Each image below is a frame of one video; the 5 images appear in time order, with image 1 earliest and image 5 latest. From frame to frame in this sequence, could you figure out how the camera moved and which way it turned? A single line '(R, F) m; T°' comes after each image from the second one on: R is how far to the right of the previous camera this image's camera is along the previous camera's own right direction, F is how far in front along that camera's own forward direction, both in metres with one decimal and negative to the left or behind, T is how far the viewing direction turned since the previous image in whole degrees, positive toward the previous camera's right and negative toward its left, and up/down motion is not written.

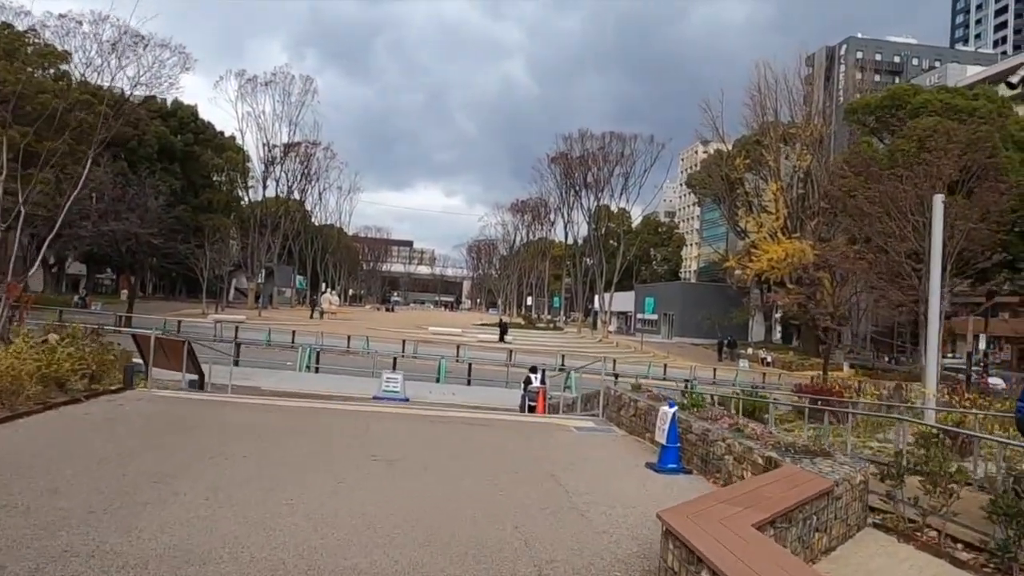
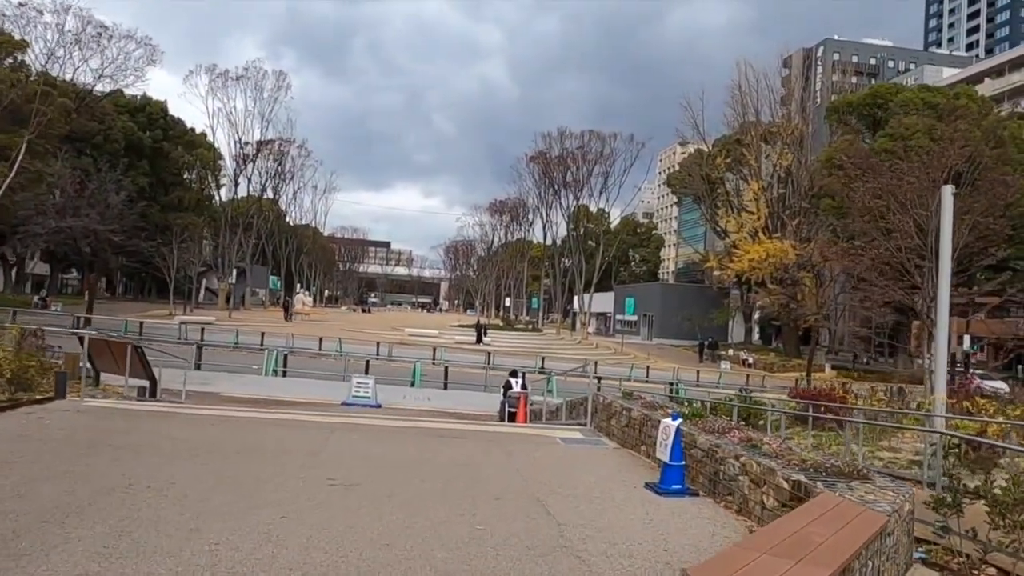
(0.0, +1.1) m; +2°
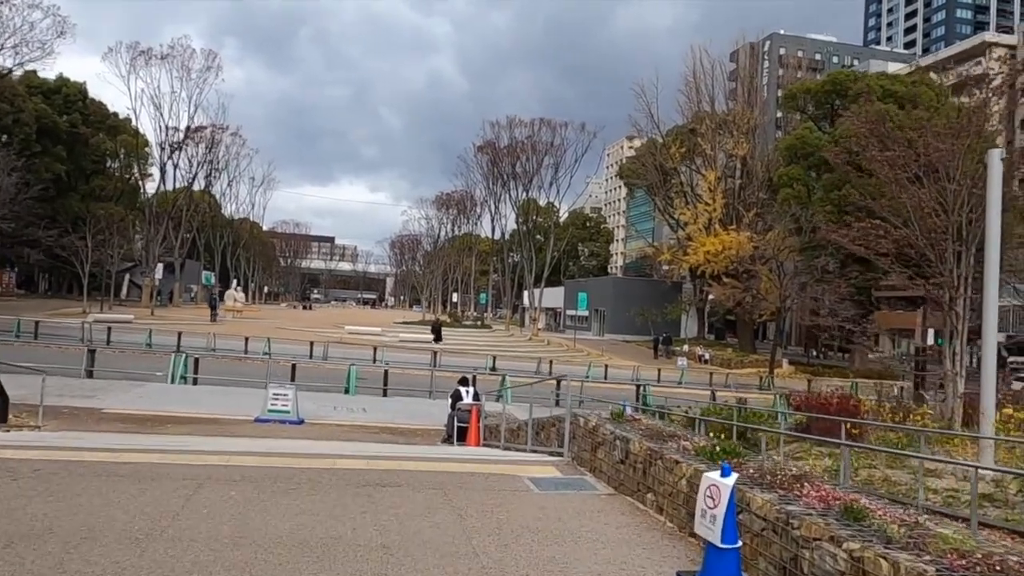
(0.0, +2.8) m; +4°
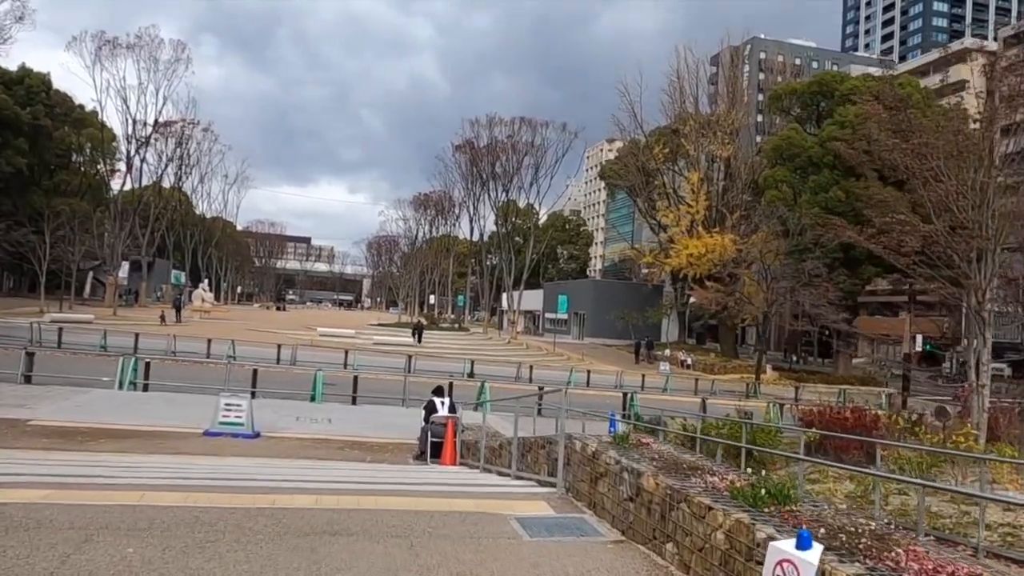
(-0.1, +1.4) m; +2°
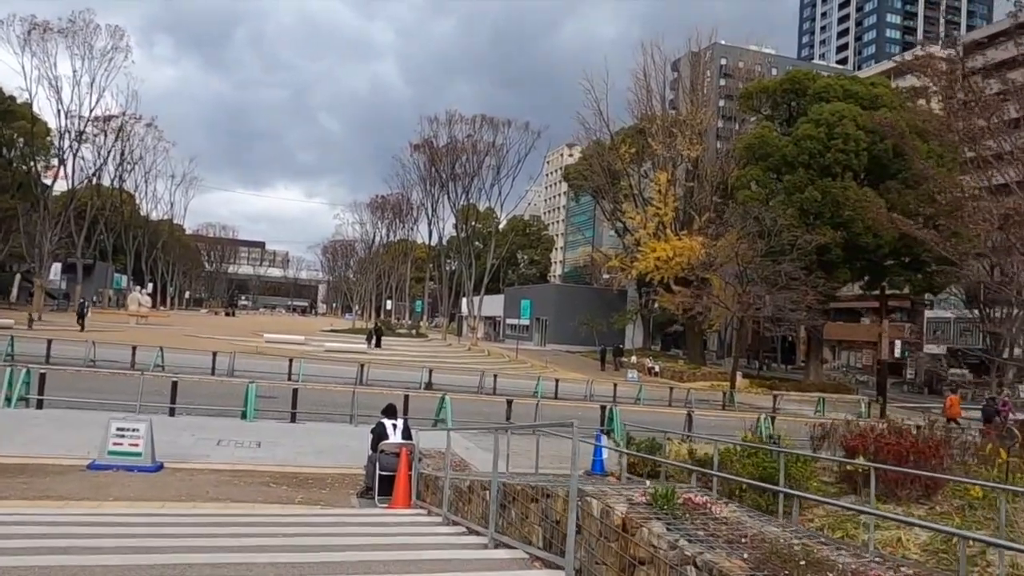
(-0.2, +2.4) m; +3°
